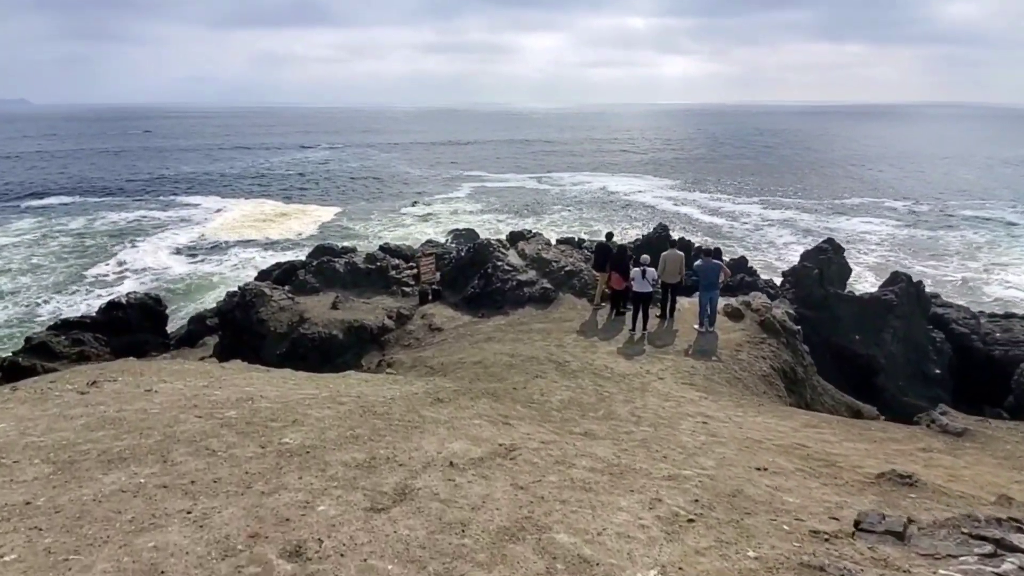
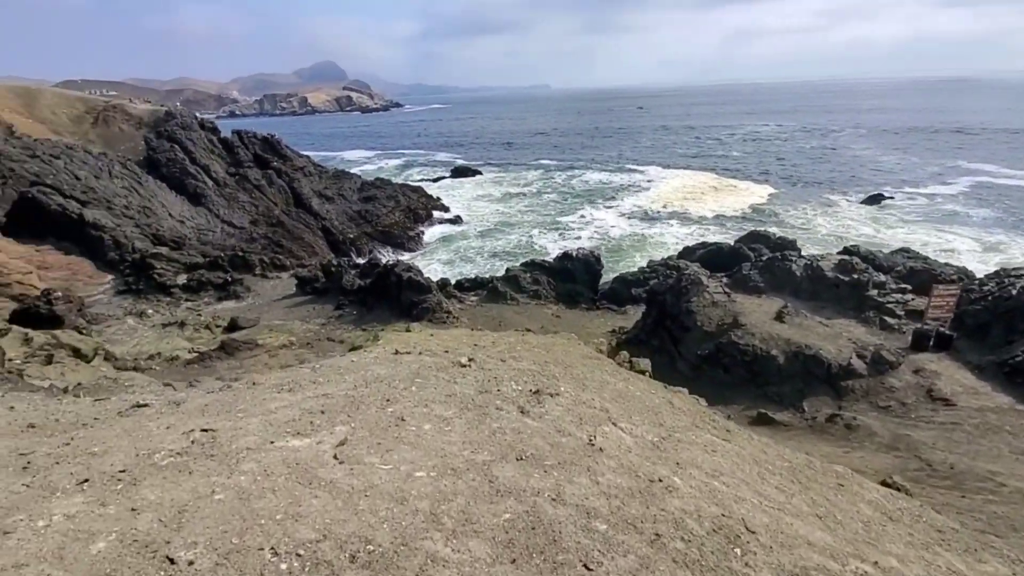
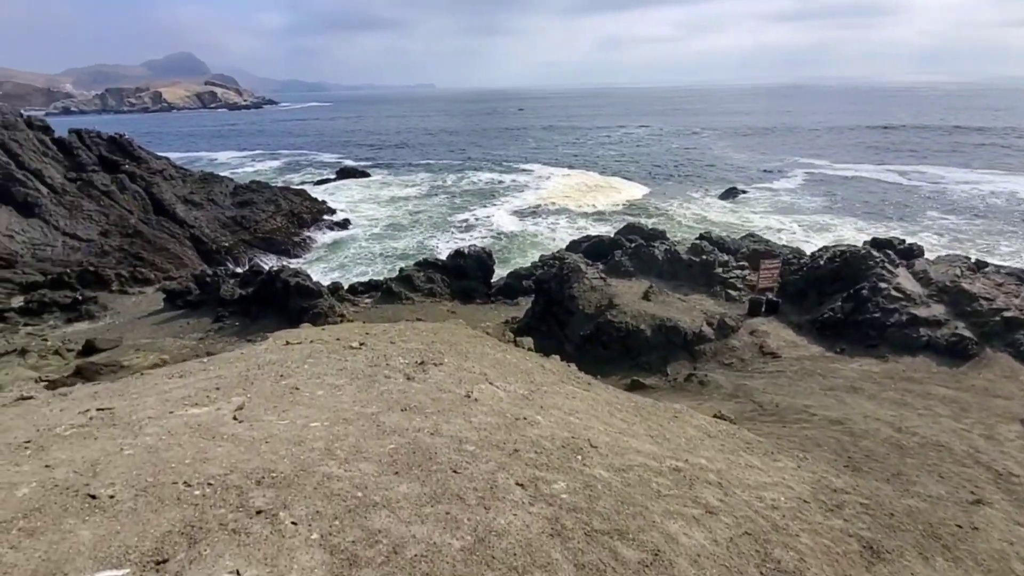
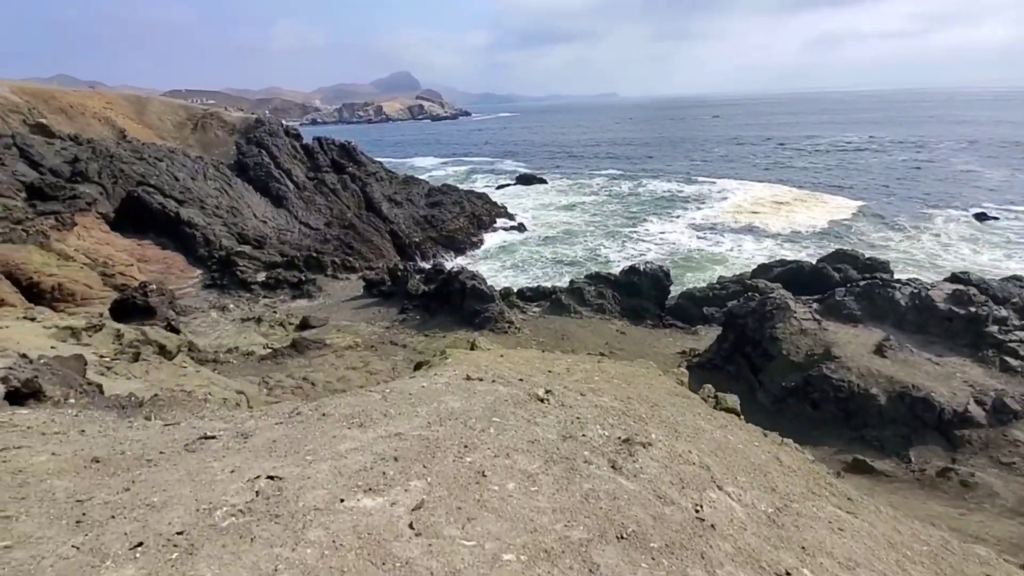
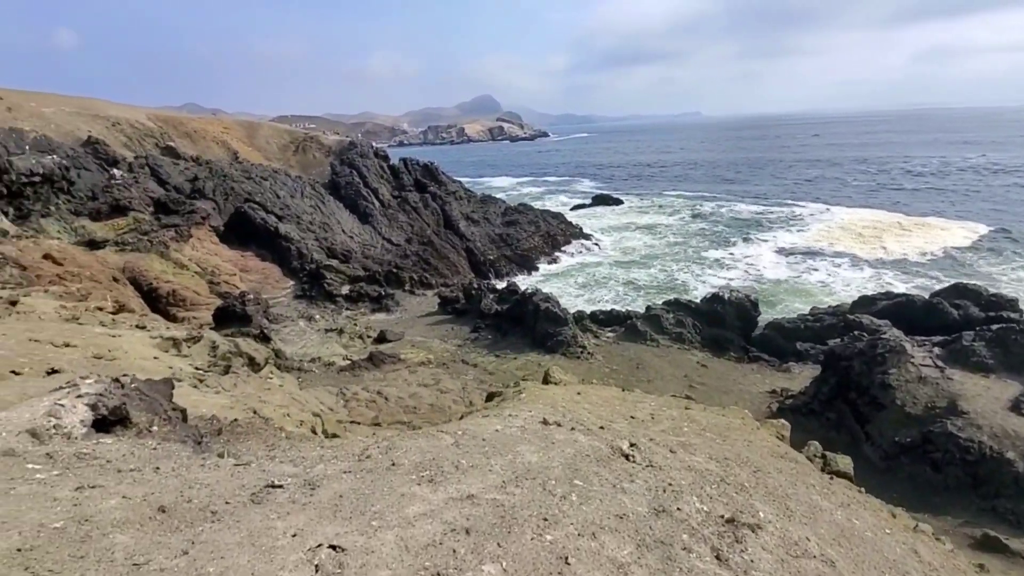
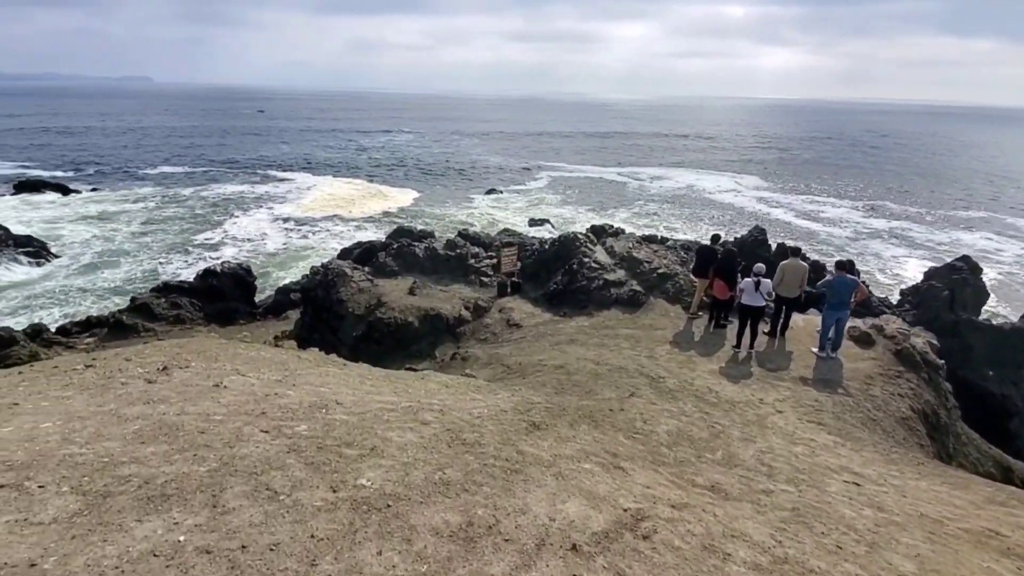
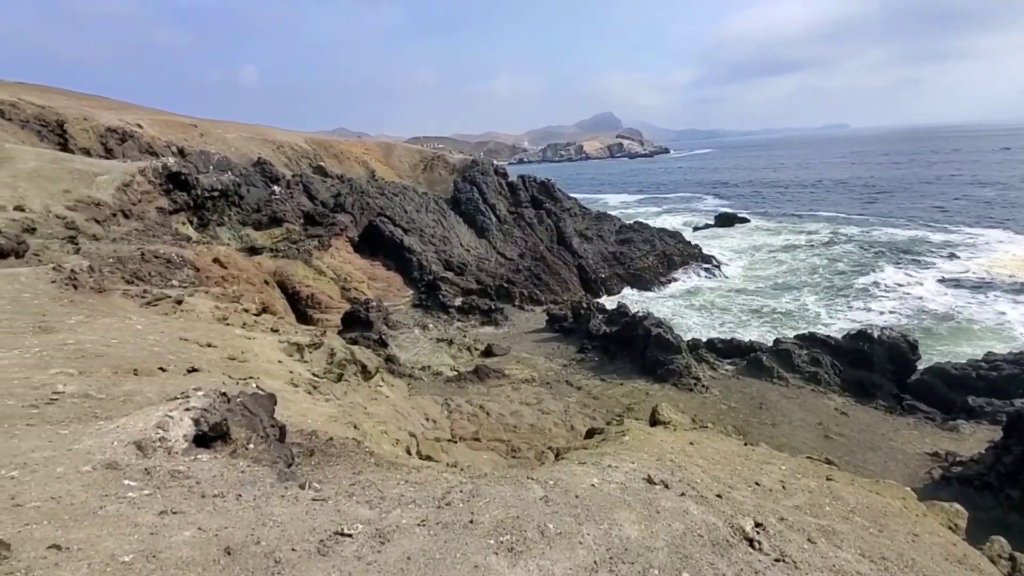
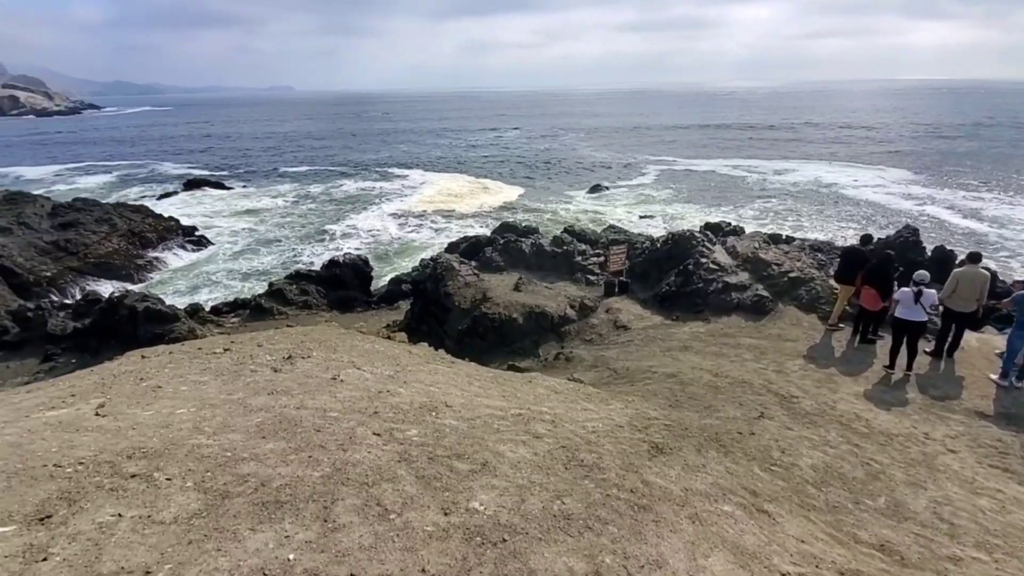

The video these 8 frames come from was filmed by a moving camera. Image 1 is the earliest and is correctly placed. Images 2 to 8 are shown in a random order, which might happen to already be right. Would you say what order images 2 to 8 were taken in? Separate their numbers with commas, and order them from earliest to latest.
6, 8, 3, 2, 4, 5, 7
